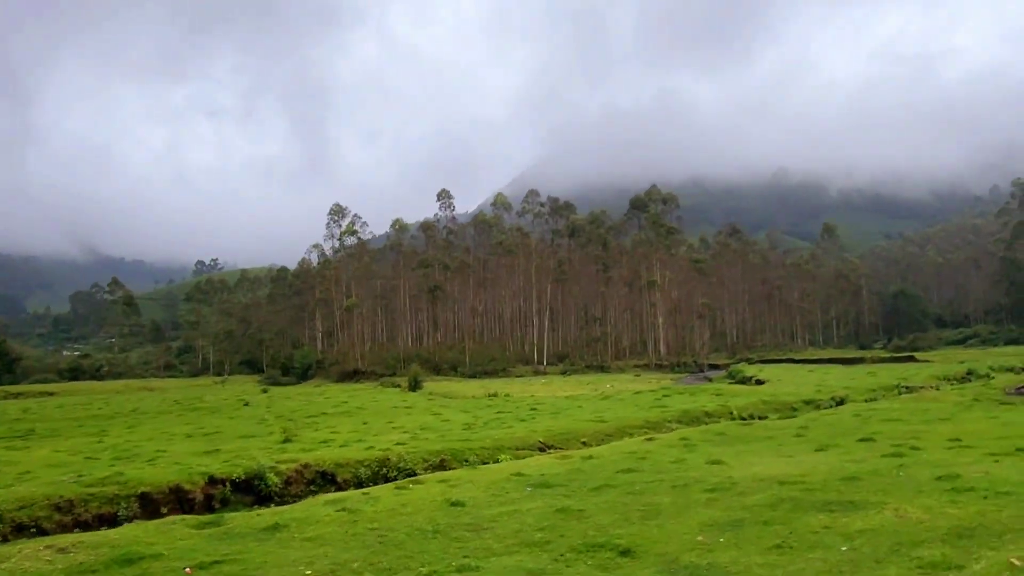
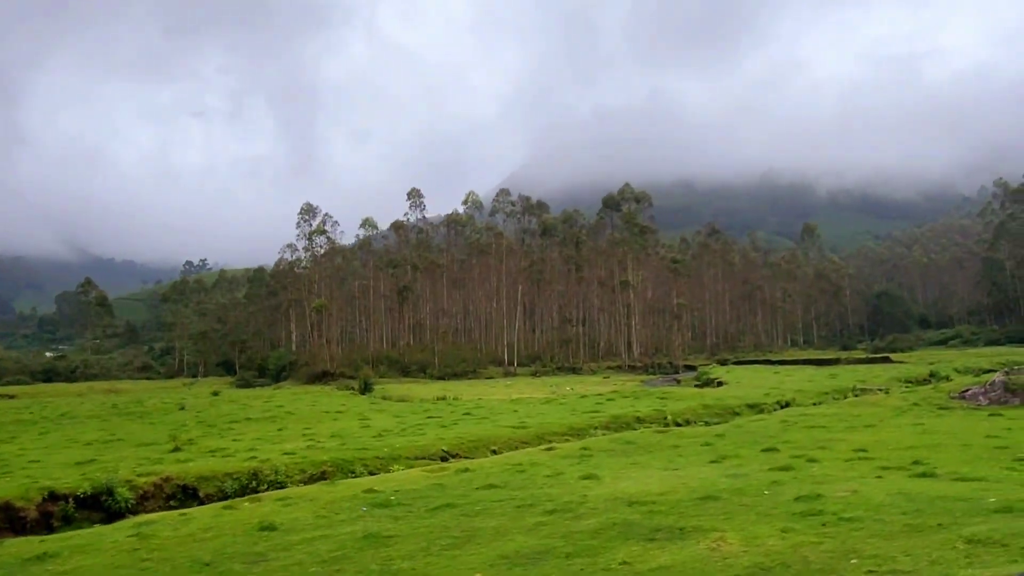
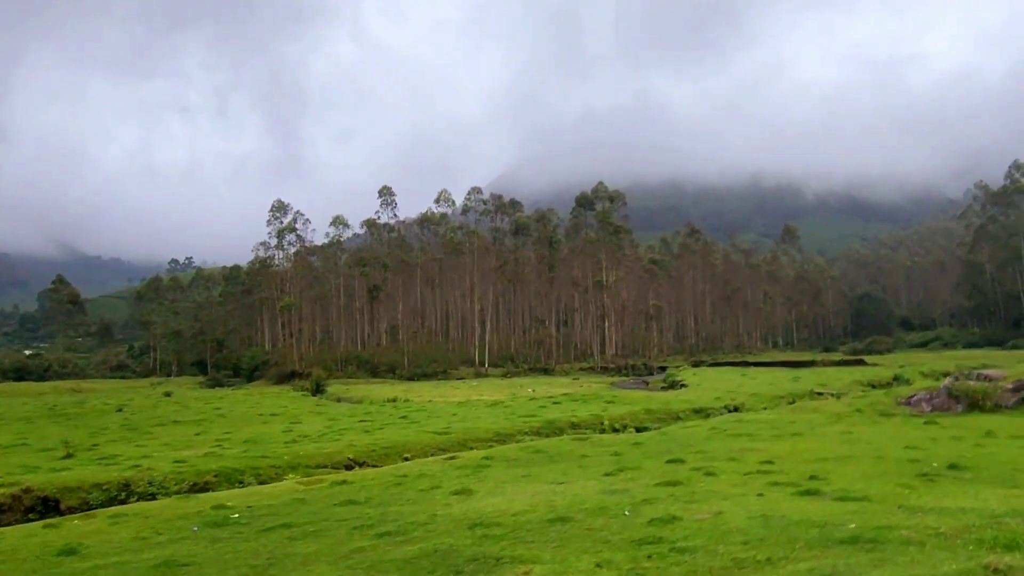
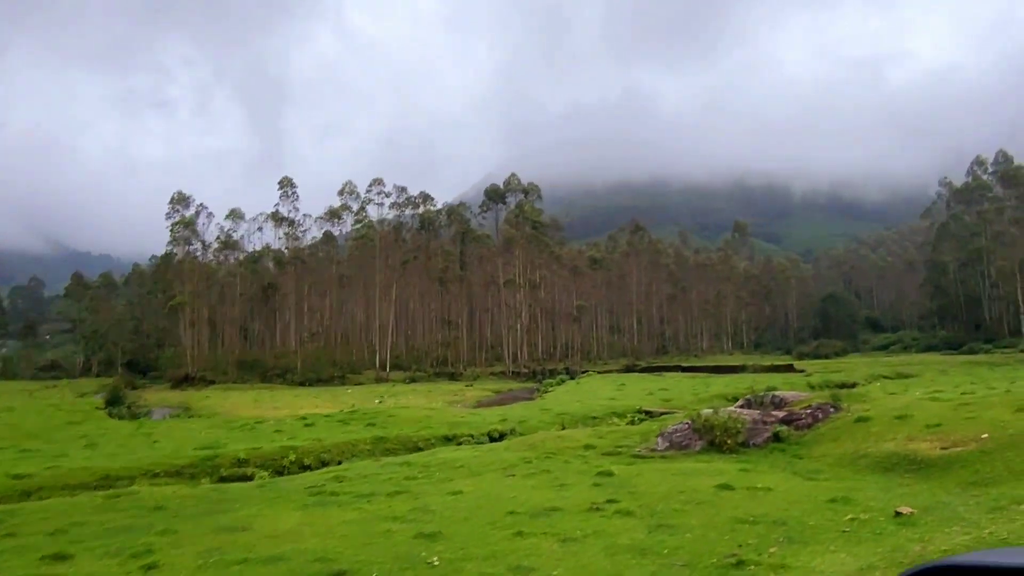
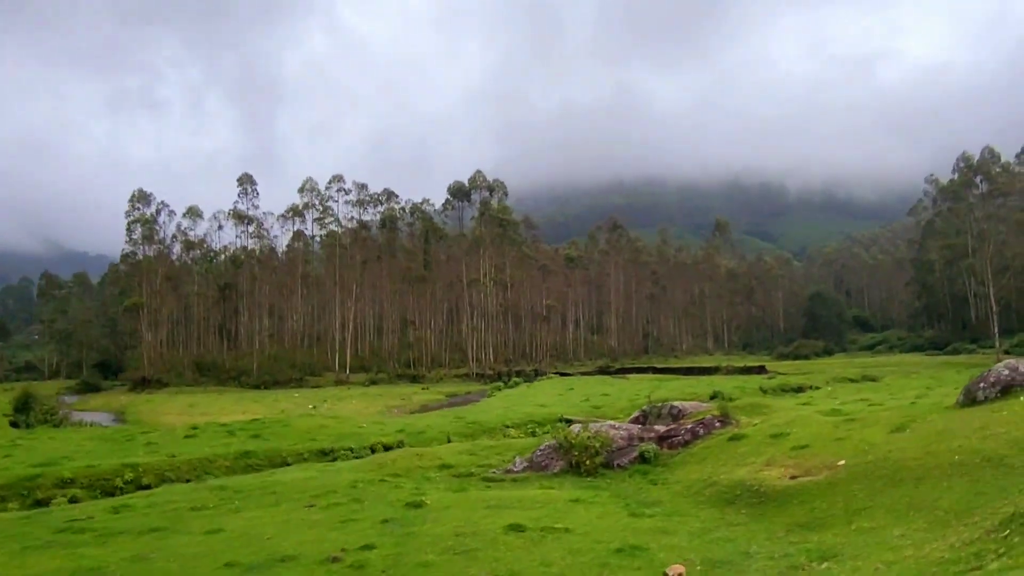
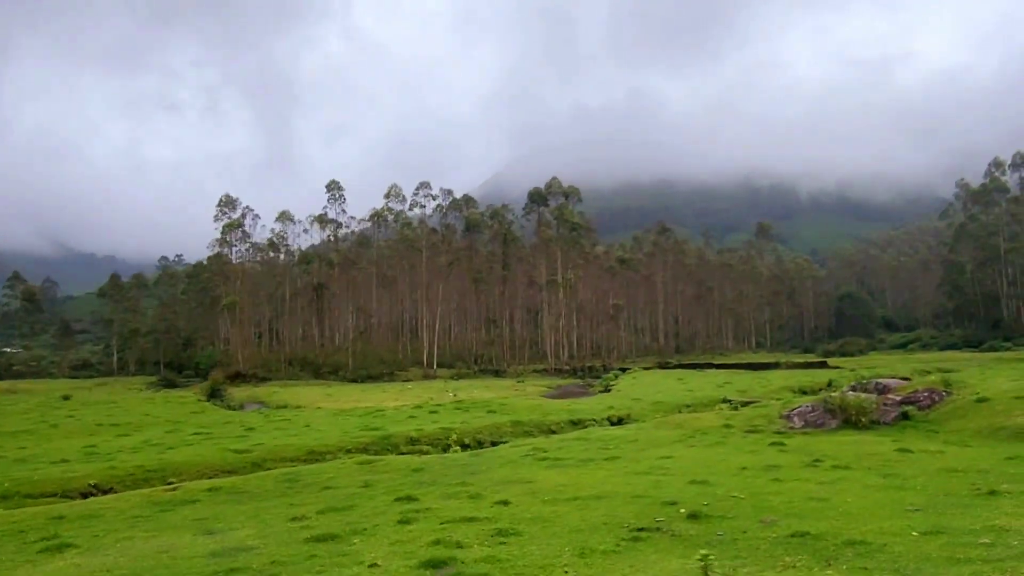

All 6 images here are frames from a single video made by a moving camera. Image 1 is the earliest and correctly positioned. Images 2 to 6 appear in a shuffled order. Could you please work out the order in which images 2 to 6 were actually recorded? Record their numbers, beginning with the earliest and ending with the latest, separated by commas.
2, 3, 6, 4, 5
